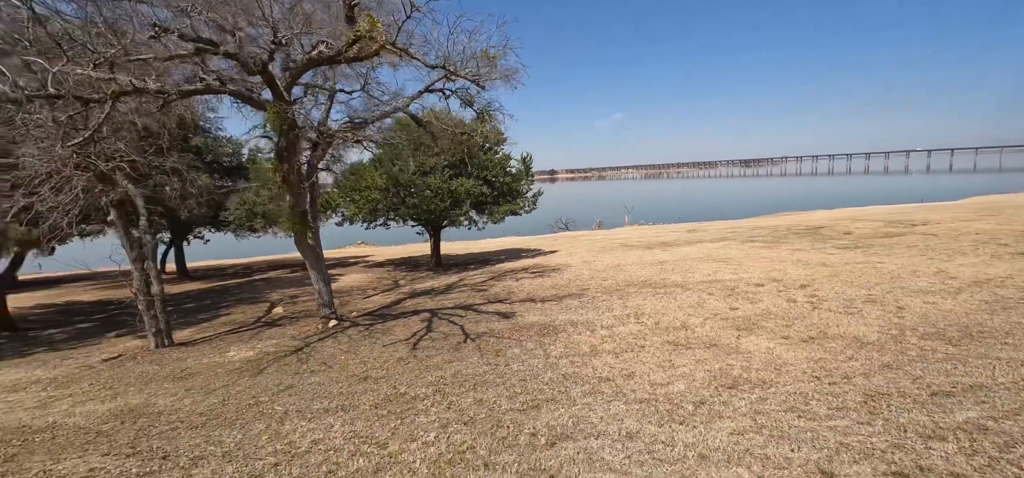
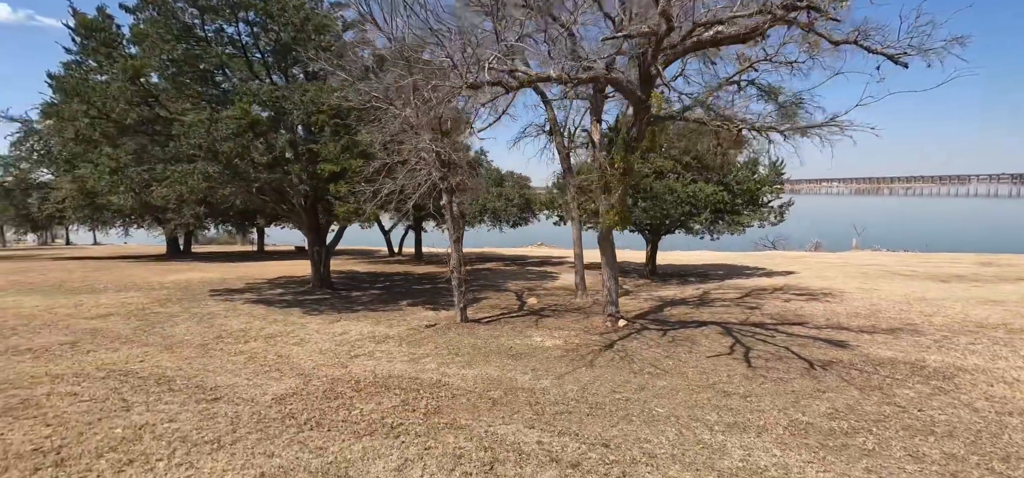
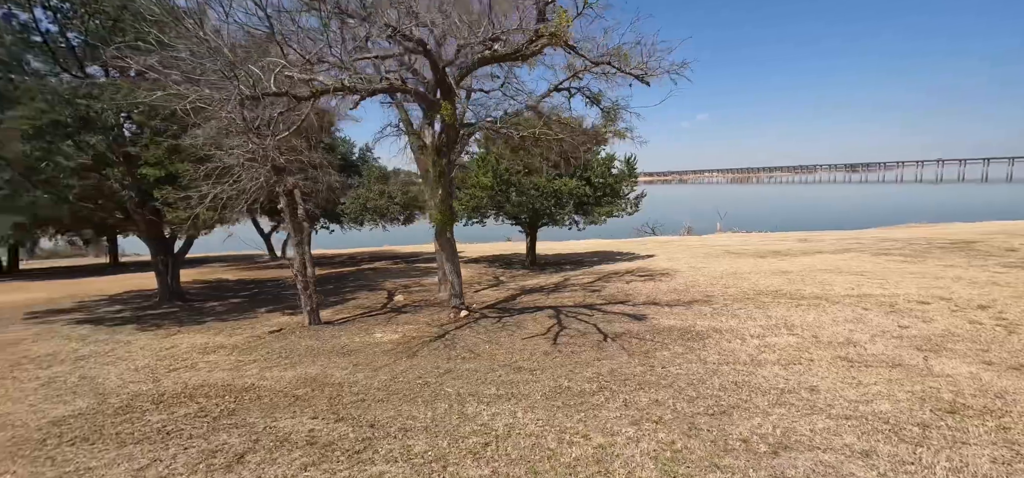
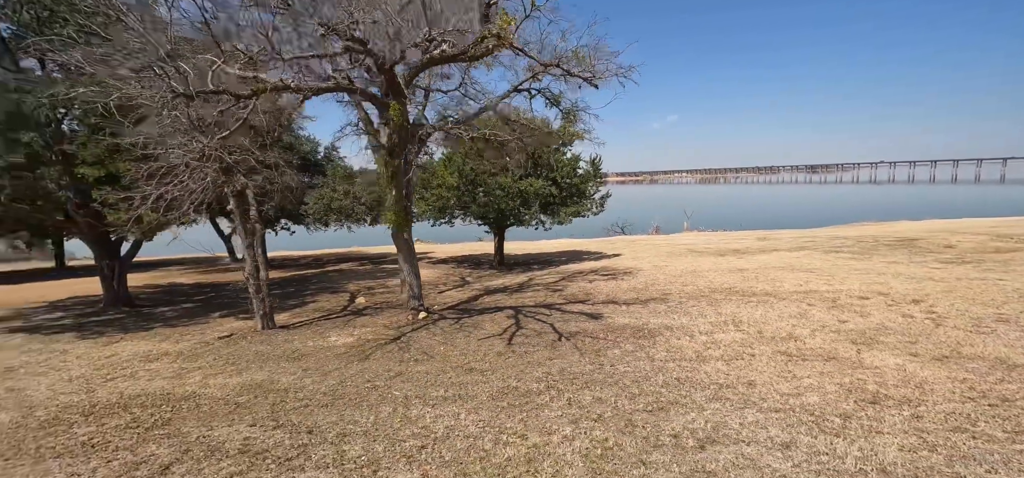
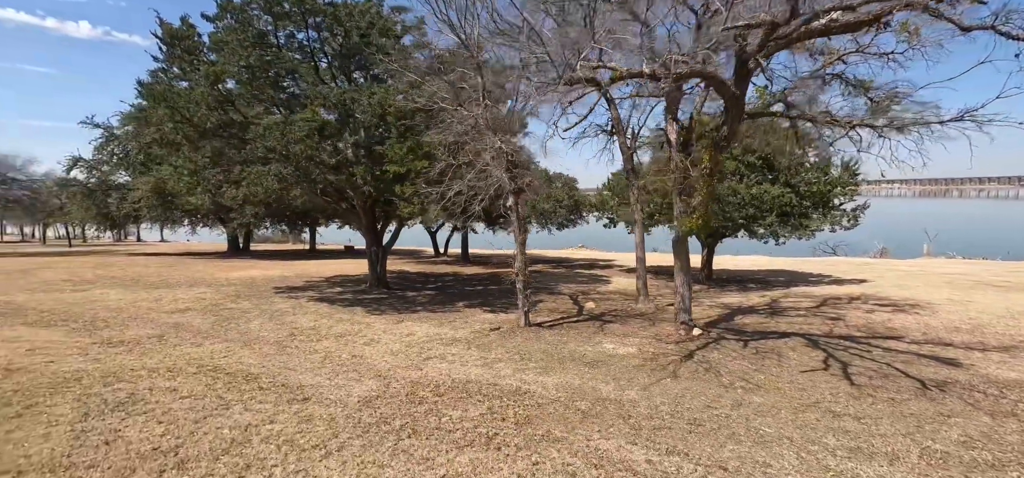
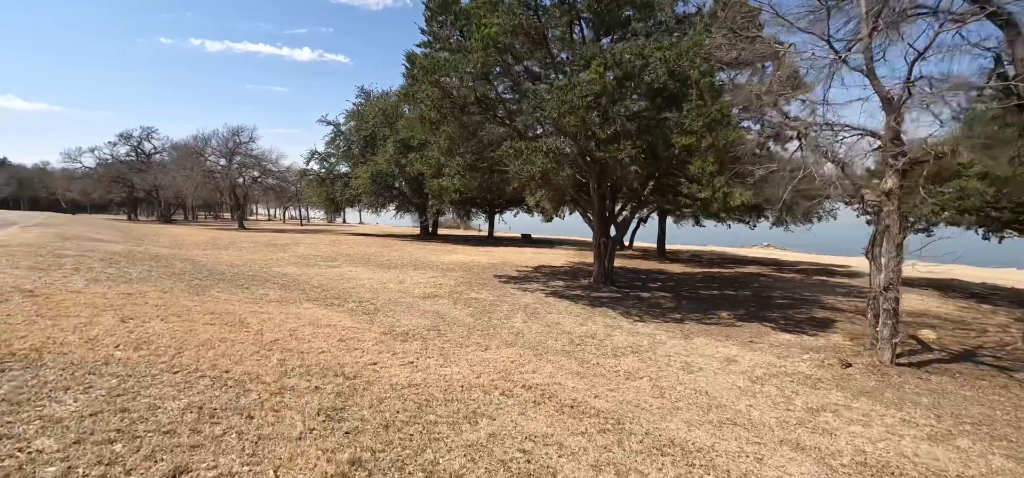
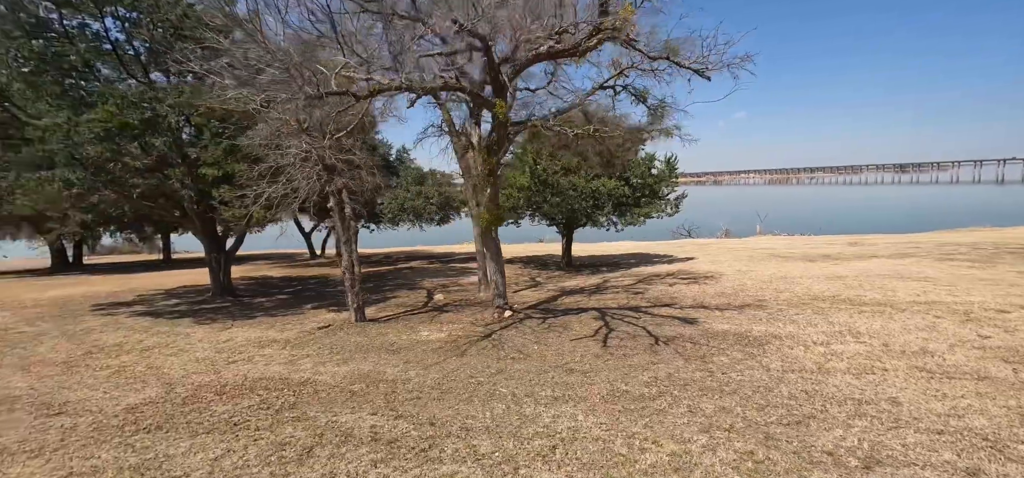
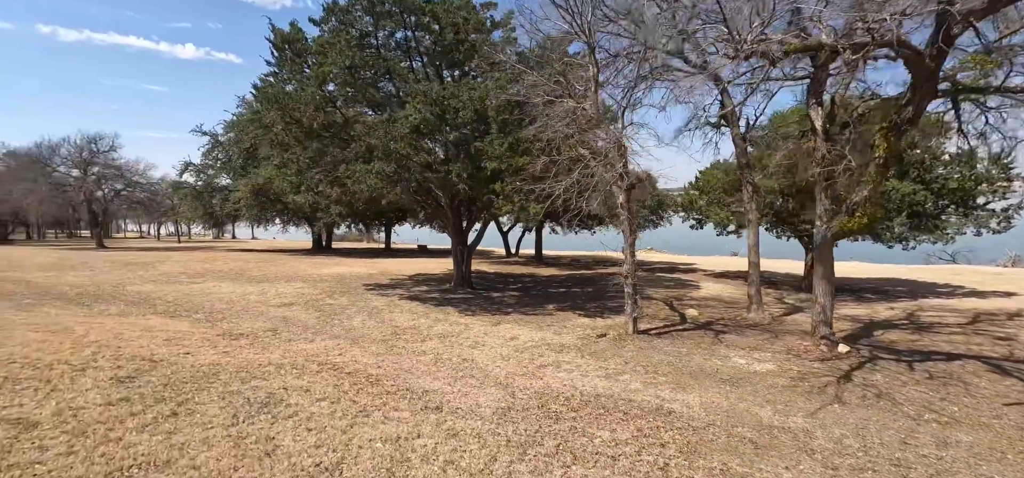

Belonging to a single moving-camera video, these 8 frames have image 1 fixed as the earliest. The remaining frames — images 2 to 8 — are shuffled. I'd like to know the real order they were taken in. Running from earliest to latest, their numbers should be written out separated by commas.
4, 3, 7, 2, 5, 8, 6
